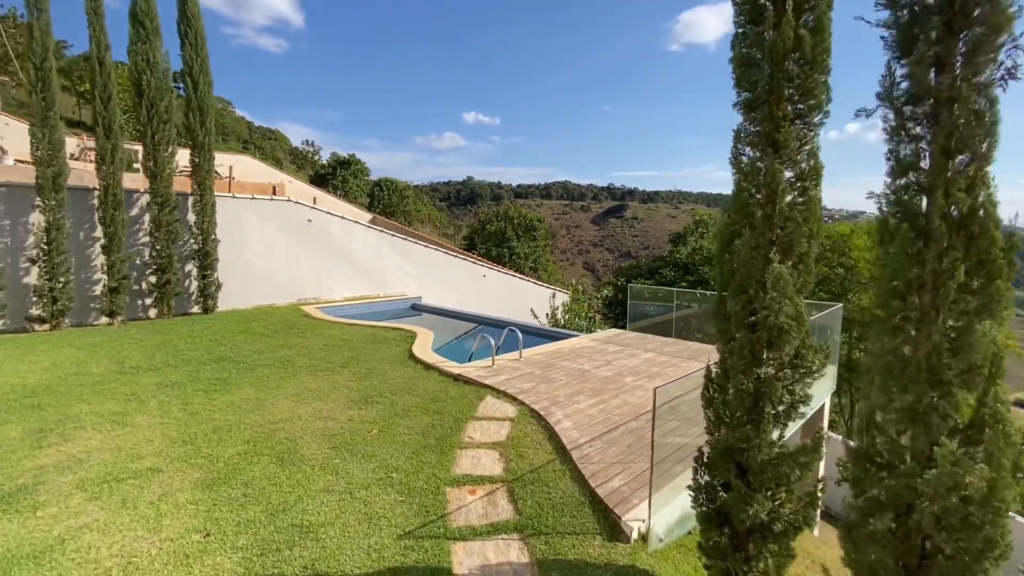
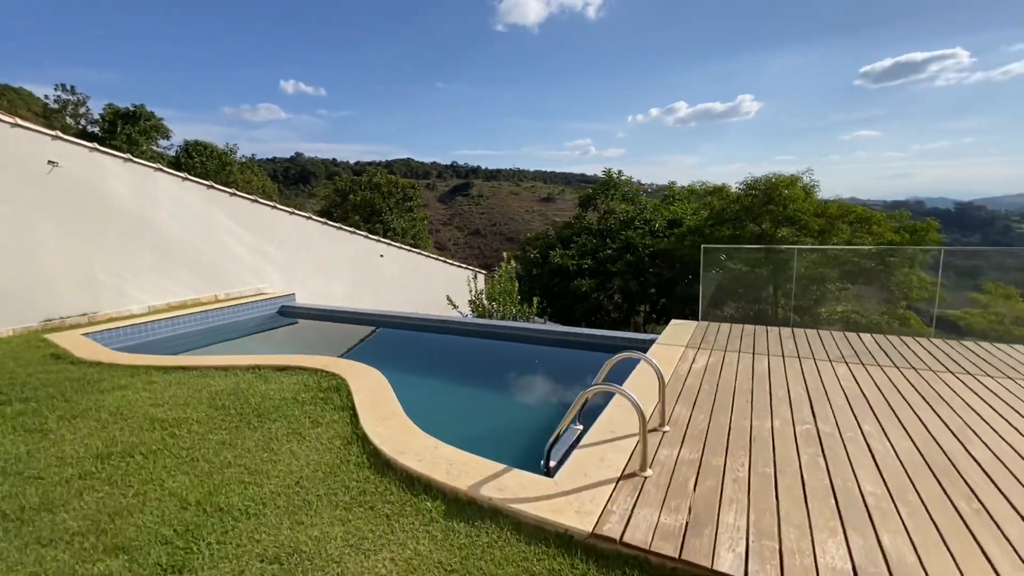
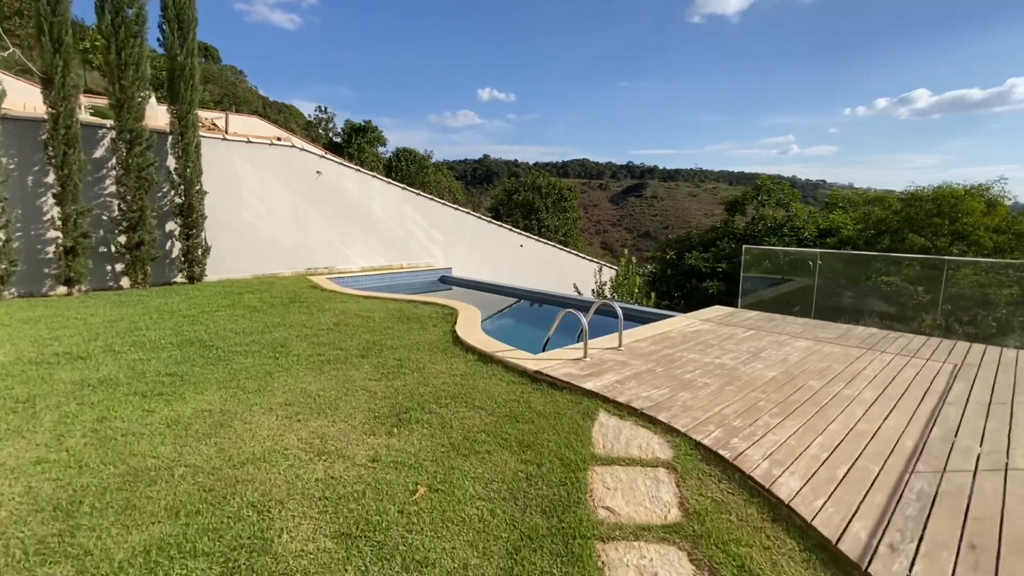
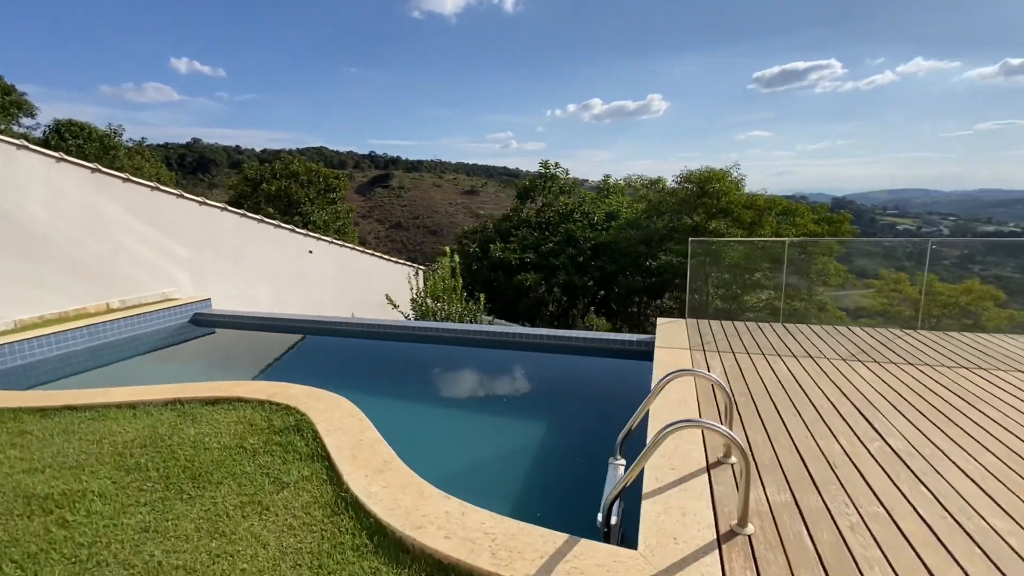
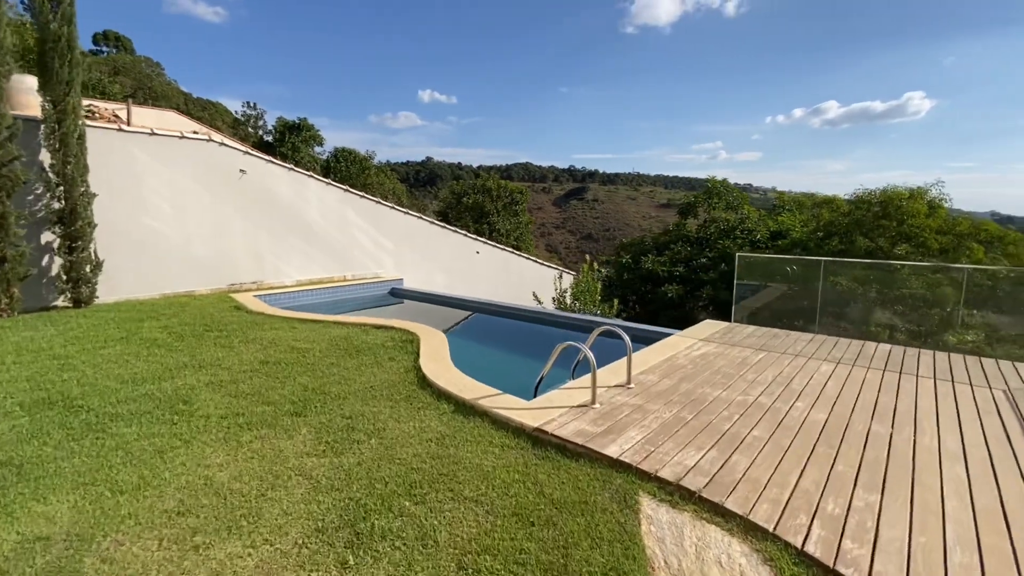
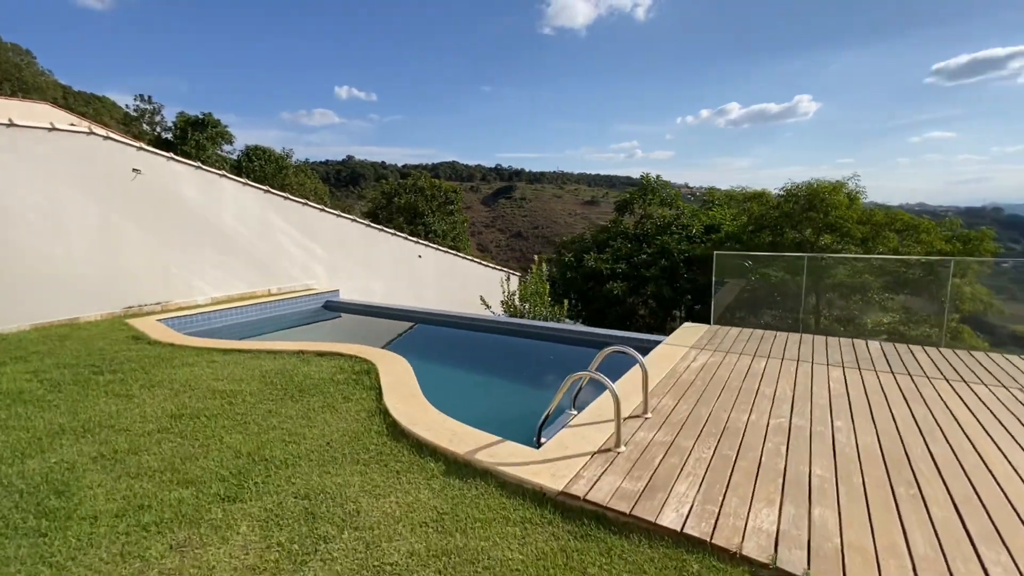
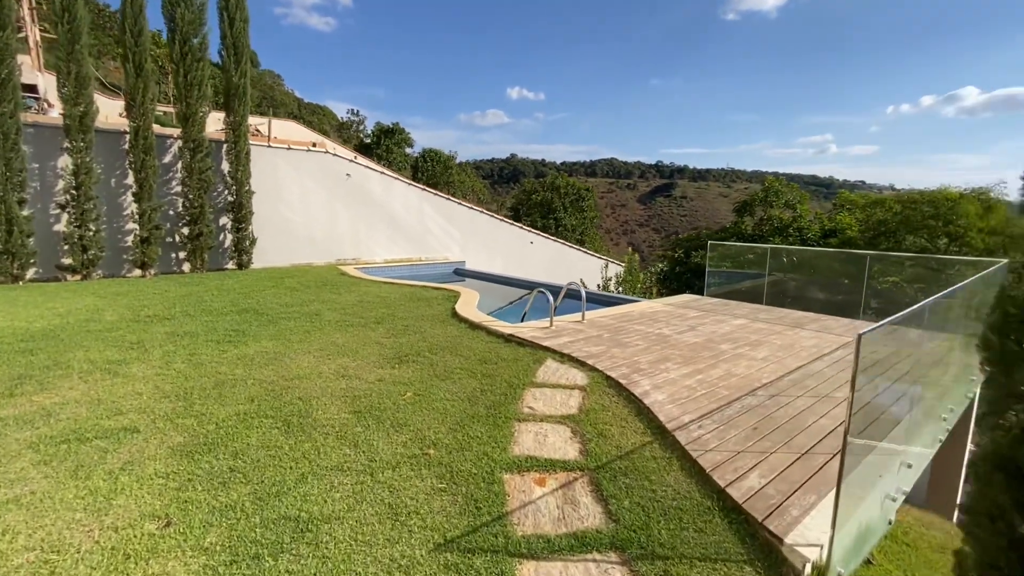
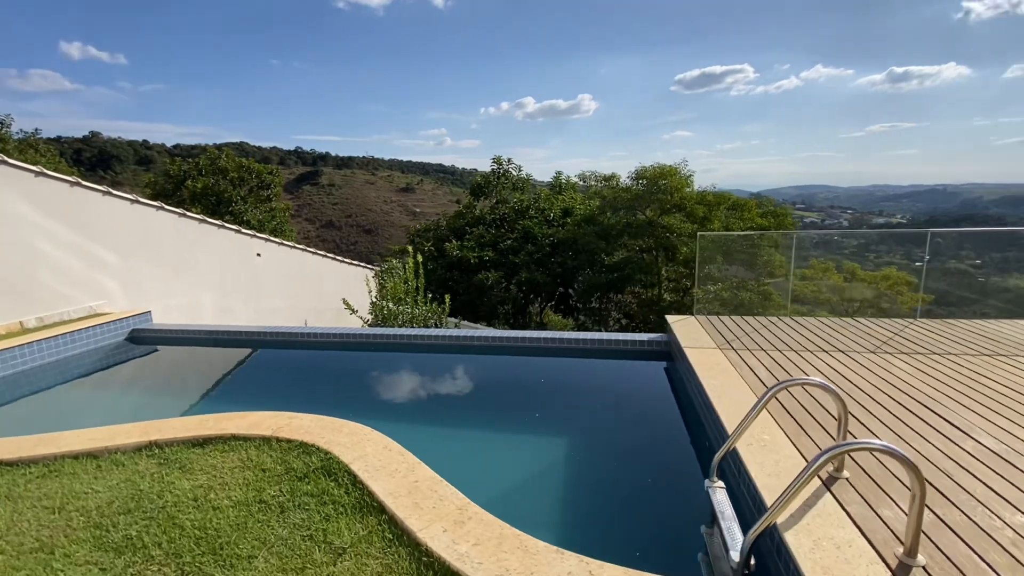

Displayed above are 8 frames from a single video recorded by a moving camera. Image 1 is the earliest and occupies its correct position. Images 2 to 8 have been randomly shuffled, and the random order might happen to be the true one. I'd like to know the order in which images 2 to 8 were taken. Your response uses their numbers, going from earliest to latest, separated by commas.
7, 3, 5, 6, 2, 4, 8
